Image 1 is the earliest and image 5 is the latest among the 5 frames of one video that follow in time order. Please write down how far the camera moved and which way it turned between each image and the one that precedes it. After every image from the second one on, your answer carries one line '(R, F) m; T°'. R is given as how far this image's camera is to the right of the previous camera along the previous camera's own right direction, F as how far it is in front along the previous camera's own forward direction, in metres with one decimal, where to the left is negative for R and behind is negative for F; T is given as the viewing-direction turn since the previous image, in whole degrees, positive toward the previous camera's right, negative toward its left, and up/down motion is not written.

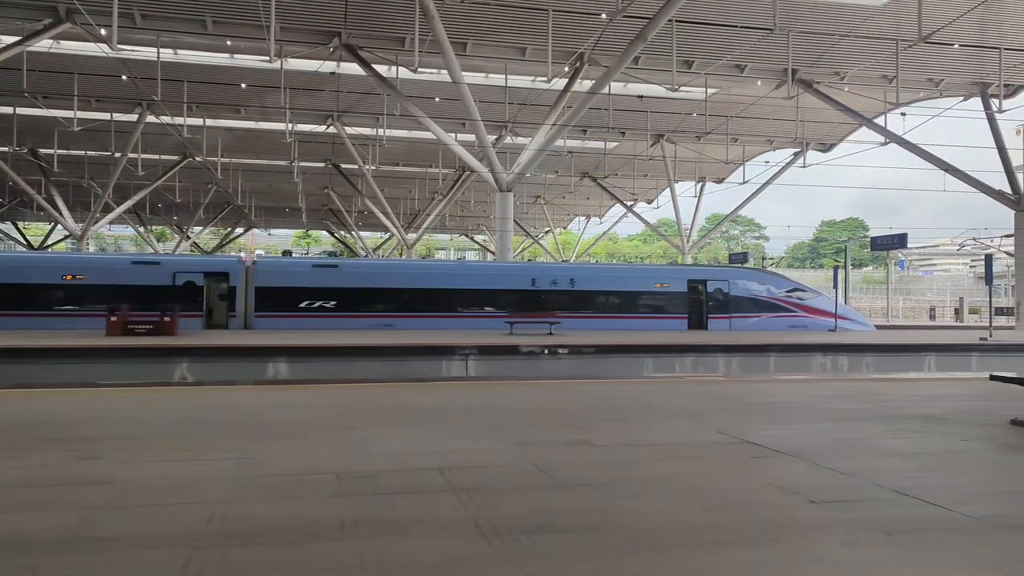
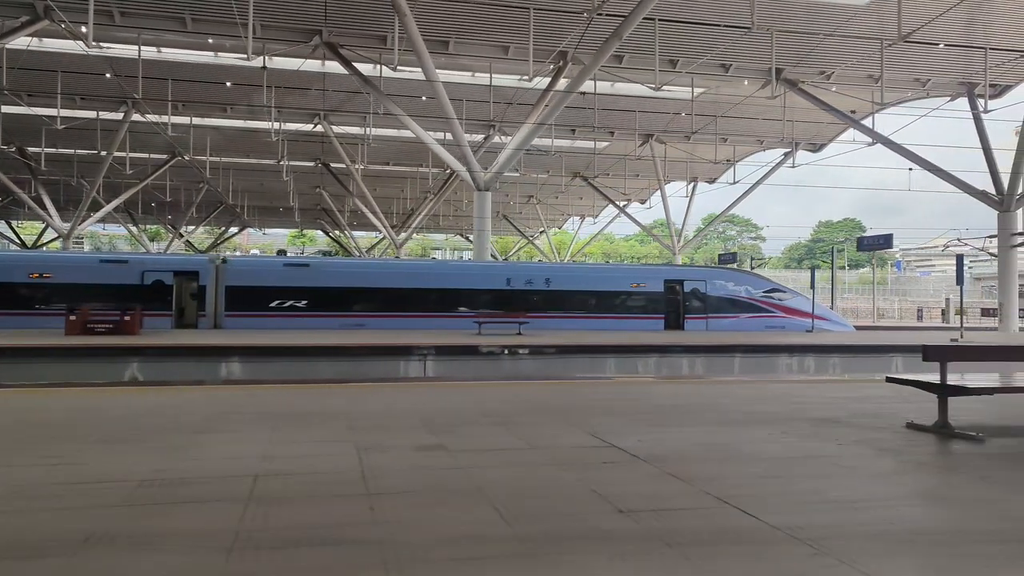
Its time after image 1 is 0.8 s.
(+1.0, +0.2) m; 0°
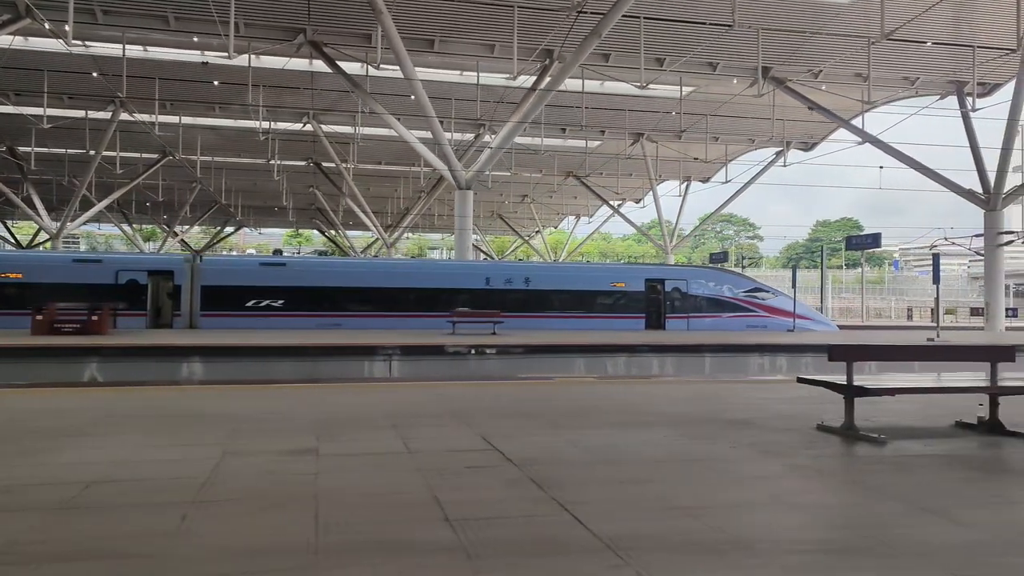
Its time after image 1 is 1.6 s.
(+0.8, +0.2) m; 0°
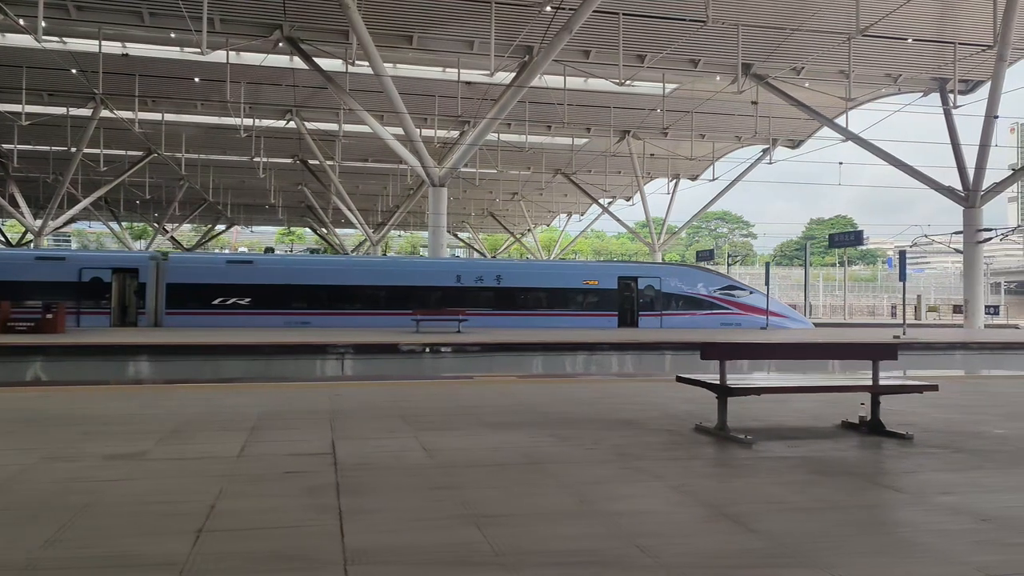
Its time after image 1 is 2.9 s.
(+1.0, +0.2) m; 0°
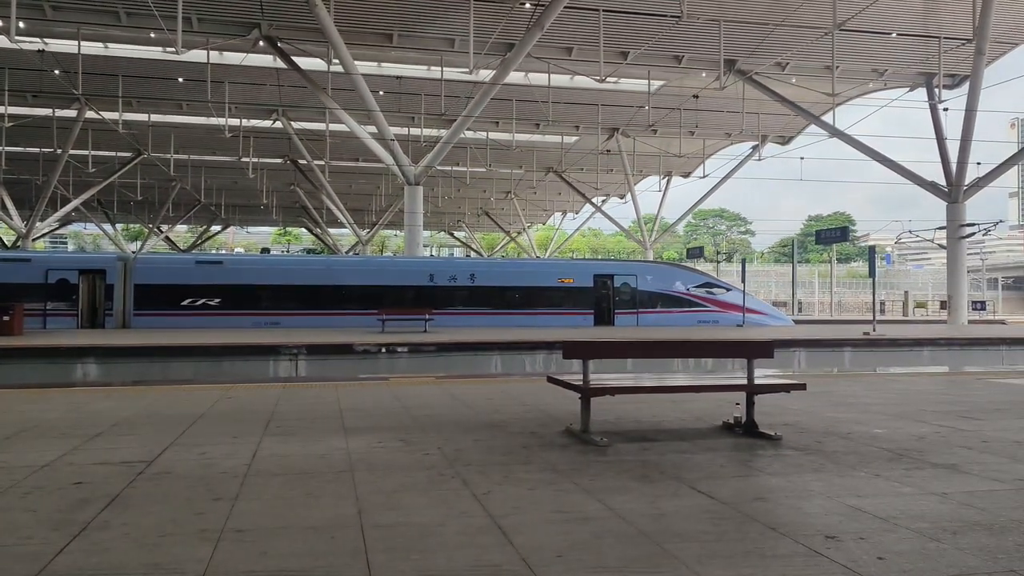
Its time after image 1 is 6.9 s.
(+1.1, +0.2) m; 0°
